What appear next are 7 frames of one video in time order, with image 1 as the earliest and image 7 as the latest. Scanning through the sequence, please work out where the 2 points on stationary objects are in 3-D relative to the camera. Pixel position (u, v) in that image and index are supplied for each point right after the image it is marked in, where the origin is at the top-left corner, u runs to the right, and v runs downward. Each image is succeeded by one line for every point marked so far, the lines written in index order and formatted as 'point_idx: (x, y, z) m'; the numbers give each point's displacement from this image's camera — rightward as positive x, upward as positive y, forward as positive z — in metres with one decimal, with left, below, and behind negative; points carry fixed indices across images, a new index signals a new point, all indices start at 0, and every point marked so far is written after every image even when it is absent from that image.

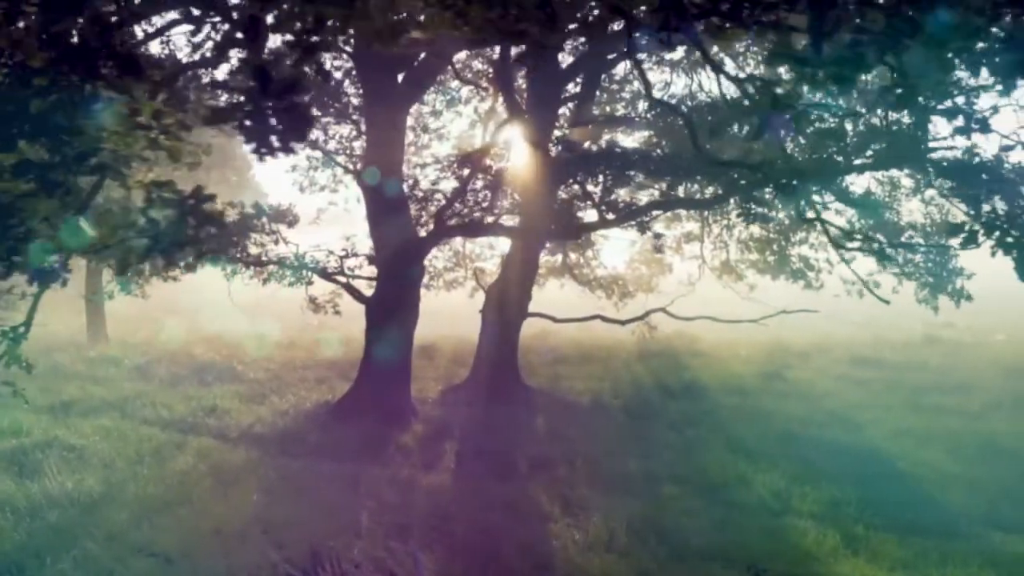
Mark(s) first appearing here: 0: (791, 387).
0: (+5.0, -1.8, +17.0) m
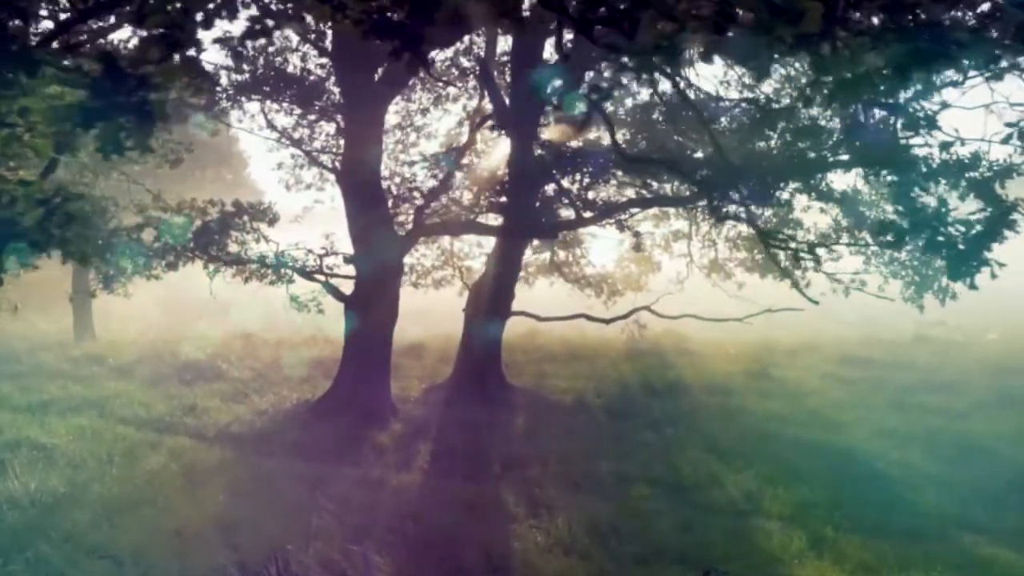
0: (+4.7, -1.7, +16.9) m
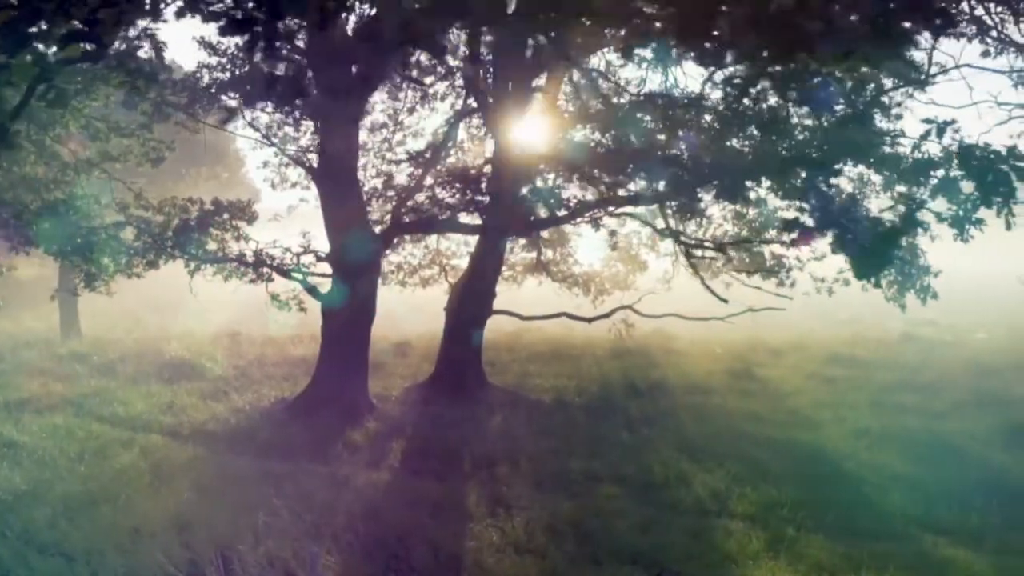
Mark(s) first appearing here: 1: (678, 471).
0: (+4.4, -1.7, +16.9) m
1: (+1.8, -2.0, +10.7) m
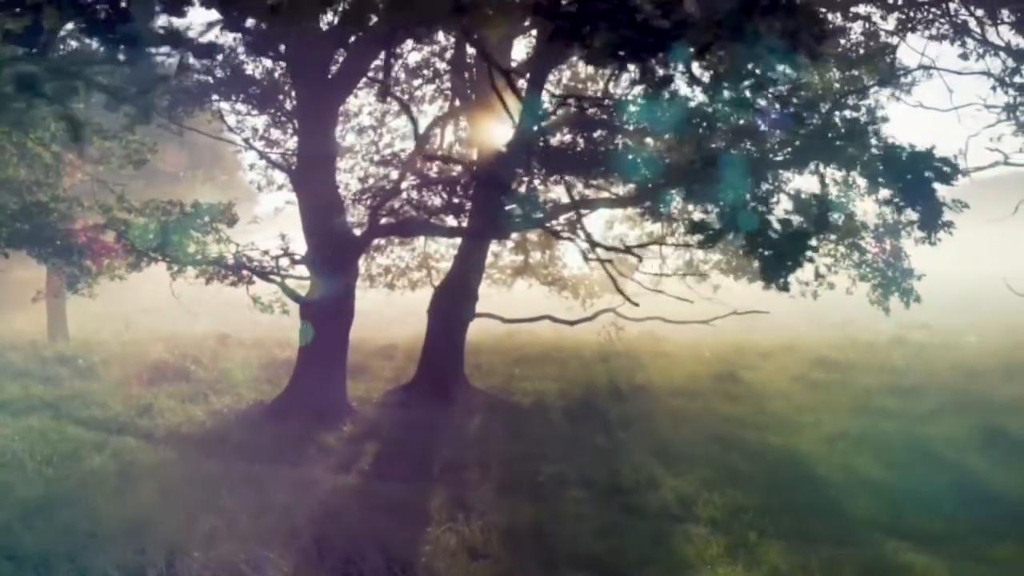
0: (+4.0, -1.8, +16.8) m
1: (+1.5, -2.1, +10.6) m
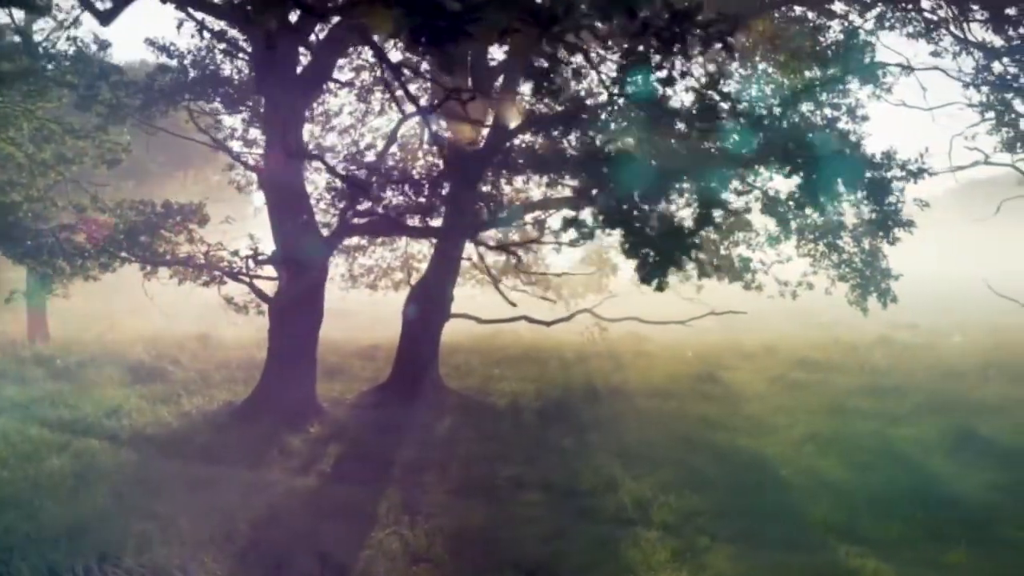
0: (+3.6, -1.8, +16.7) m
1: (+1.0, -2.1, +10.5) m
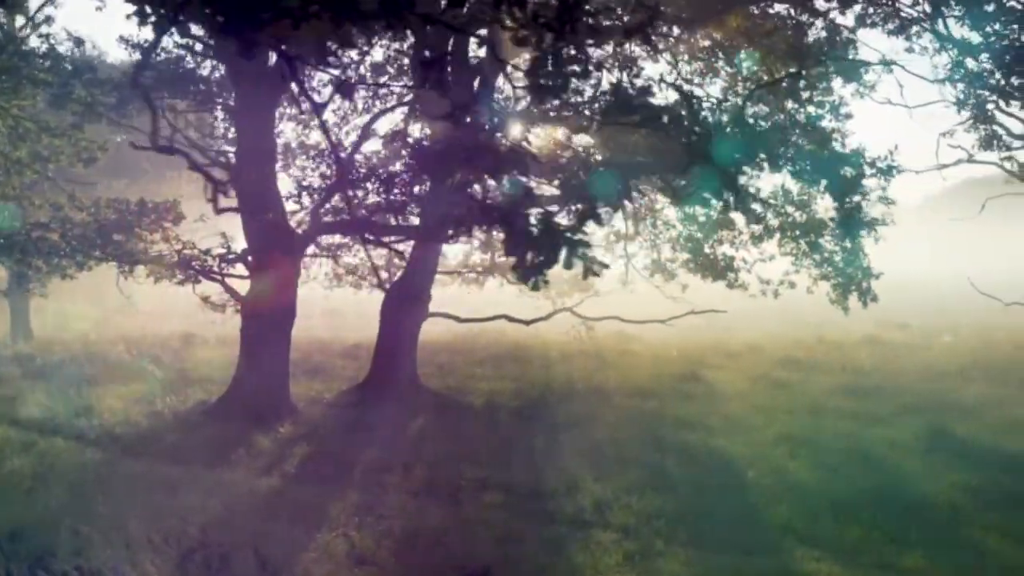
0: (+3.3, -1.8, +16.6) m
1: (+0.6, -2.1, +10.4) m
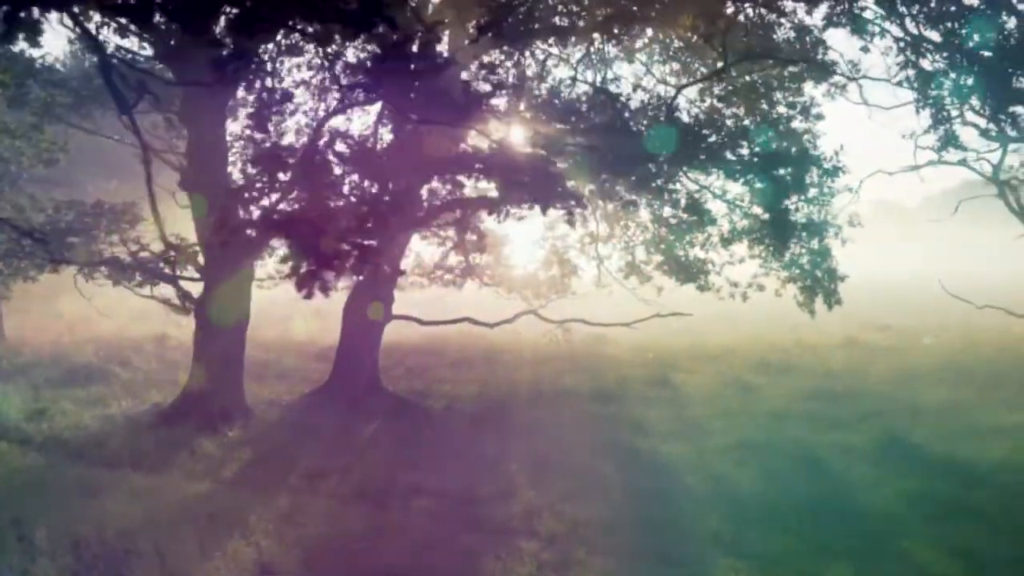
0: (+2.6, -1.8, +16.4) m
1: (0.0, -2.1, +10.2) m
